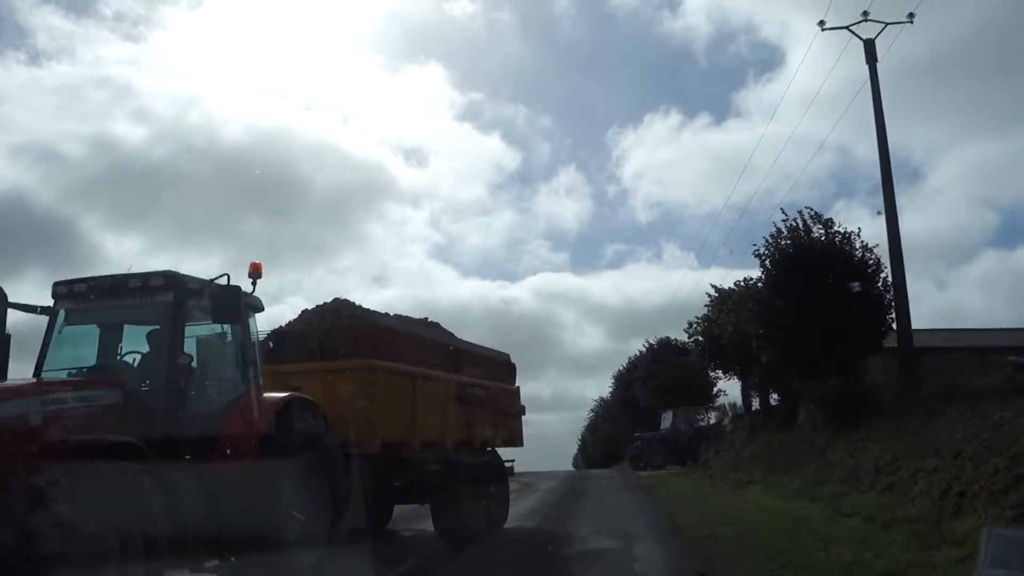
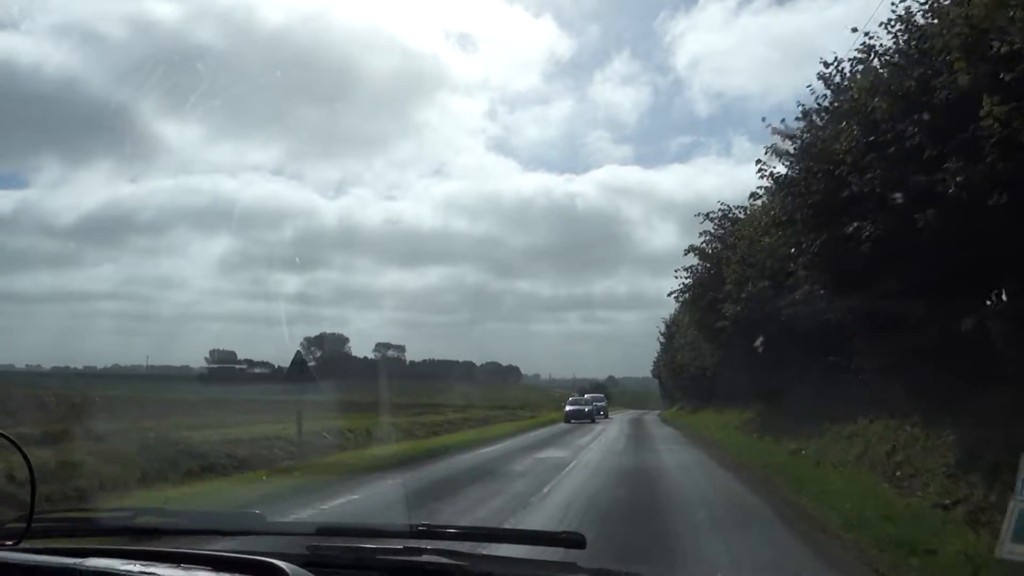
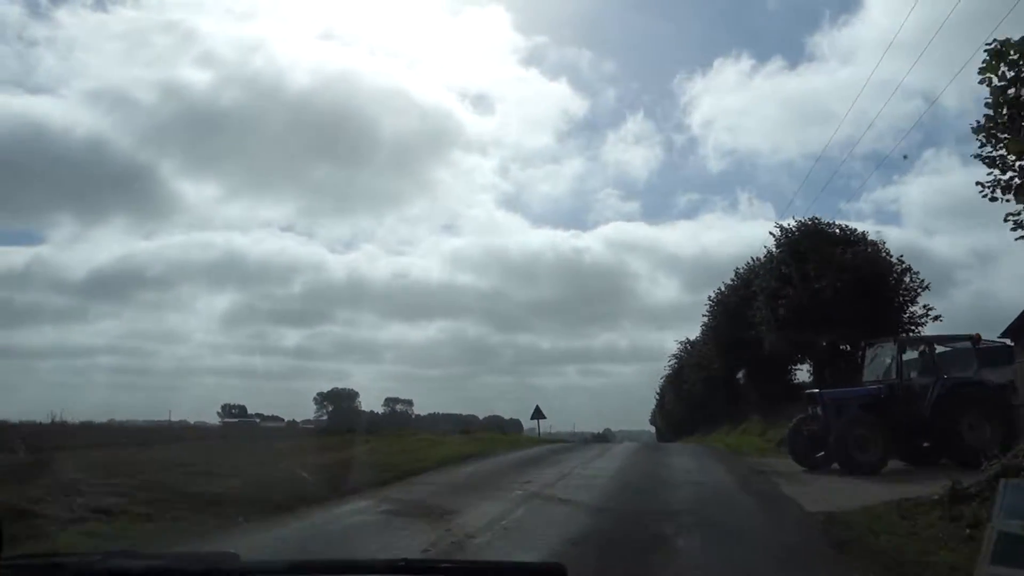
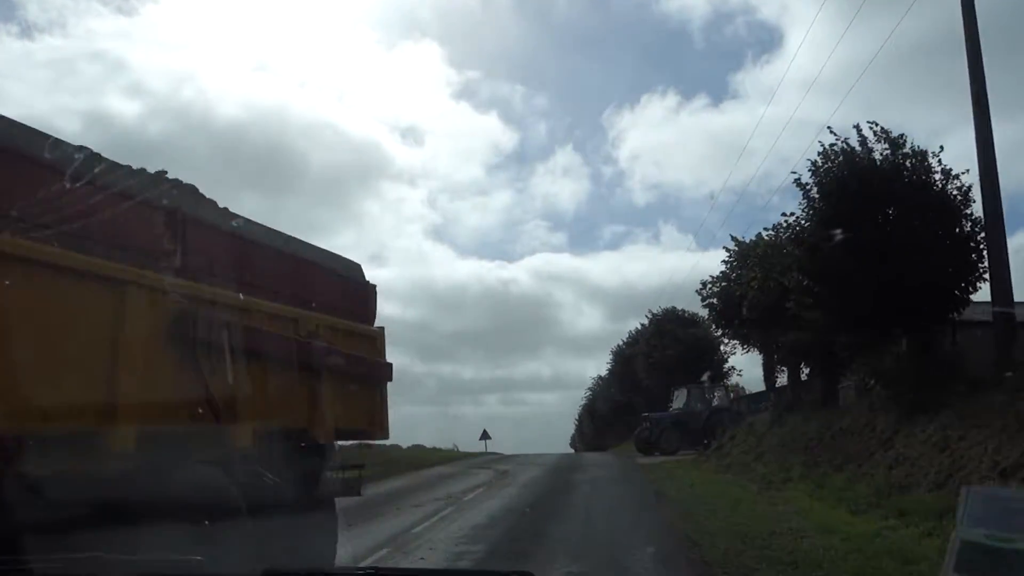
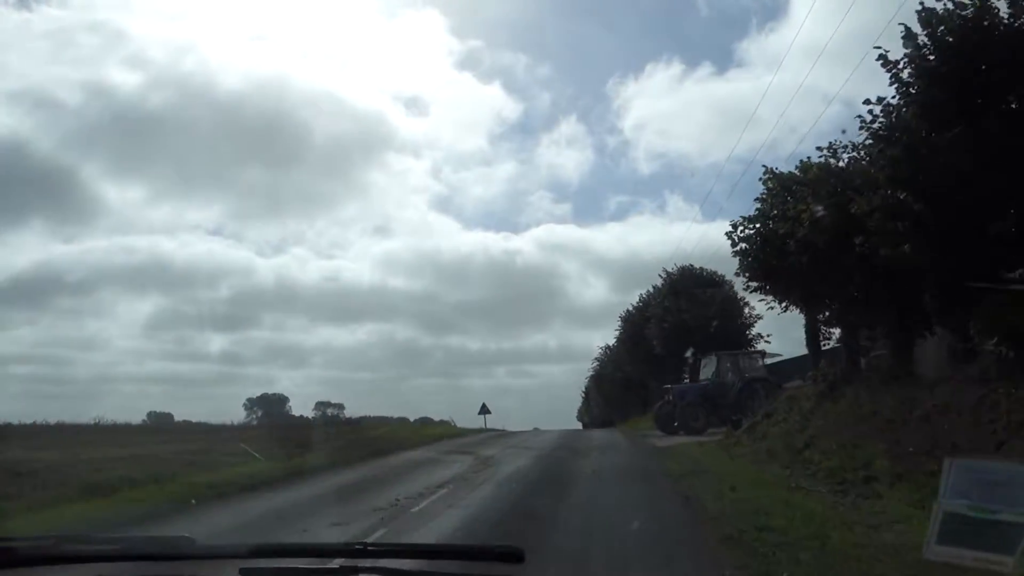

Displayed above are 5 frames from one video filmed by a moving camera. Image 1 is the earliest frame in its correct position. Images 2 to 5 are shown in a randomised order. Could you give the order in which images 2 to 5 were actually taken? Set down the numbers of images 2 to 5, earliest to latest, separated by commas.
4, 5, 3, 2
